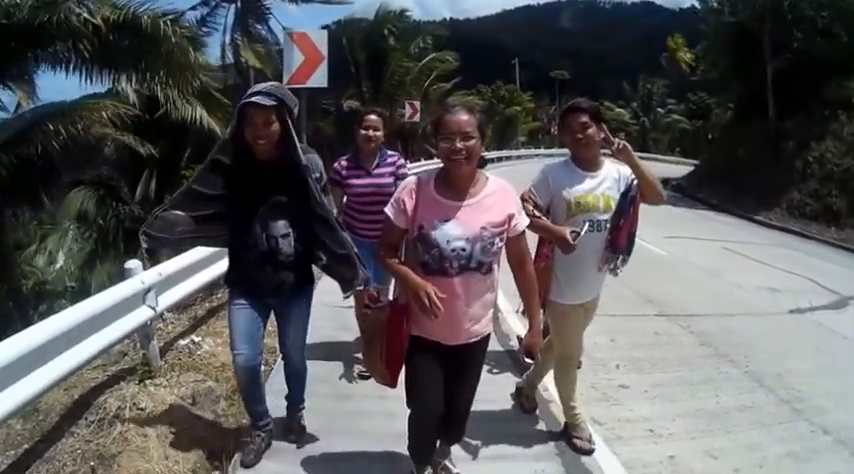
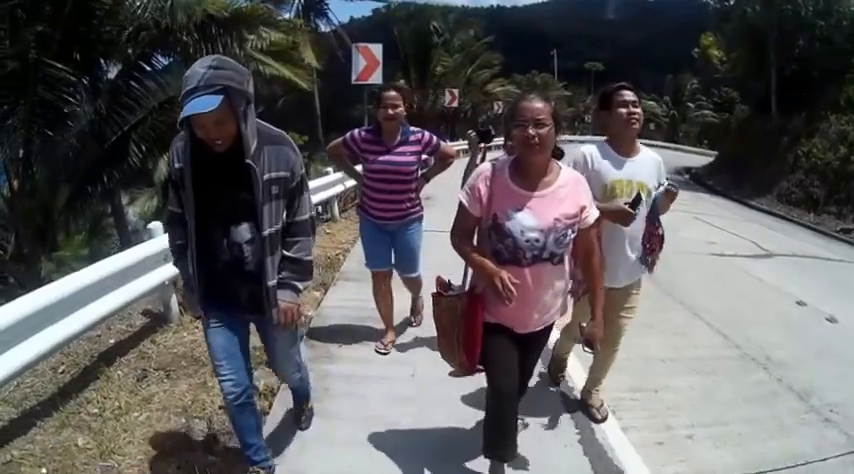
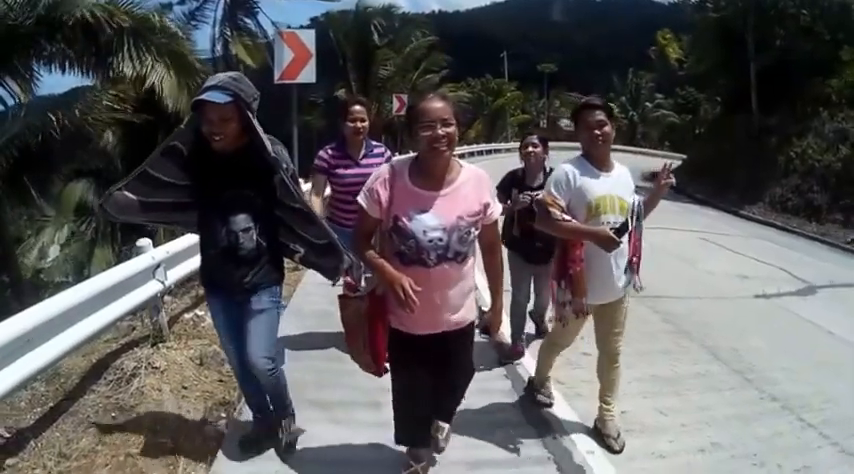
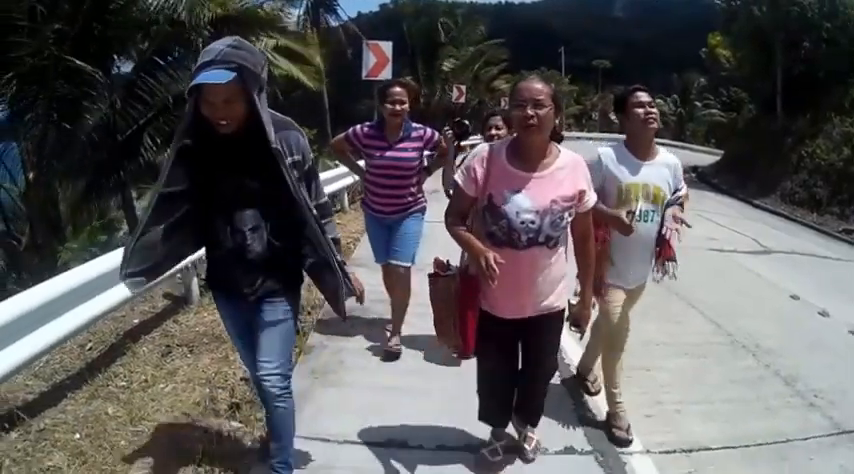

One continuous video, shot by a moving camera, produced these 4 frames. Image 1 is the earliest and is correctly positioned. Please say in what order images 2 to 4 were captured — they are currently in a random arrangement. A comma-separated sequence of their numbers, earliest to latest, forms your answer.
3, 2, 4
